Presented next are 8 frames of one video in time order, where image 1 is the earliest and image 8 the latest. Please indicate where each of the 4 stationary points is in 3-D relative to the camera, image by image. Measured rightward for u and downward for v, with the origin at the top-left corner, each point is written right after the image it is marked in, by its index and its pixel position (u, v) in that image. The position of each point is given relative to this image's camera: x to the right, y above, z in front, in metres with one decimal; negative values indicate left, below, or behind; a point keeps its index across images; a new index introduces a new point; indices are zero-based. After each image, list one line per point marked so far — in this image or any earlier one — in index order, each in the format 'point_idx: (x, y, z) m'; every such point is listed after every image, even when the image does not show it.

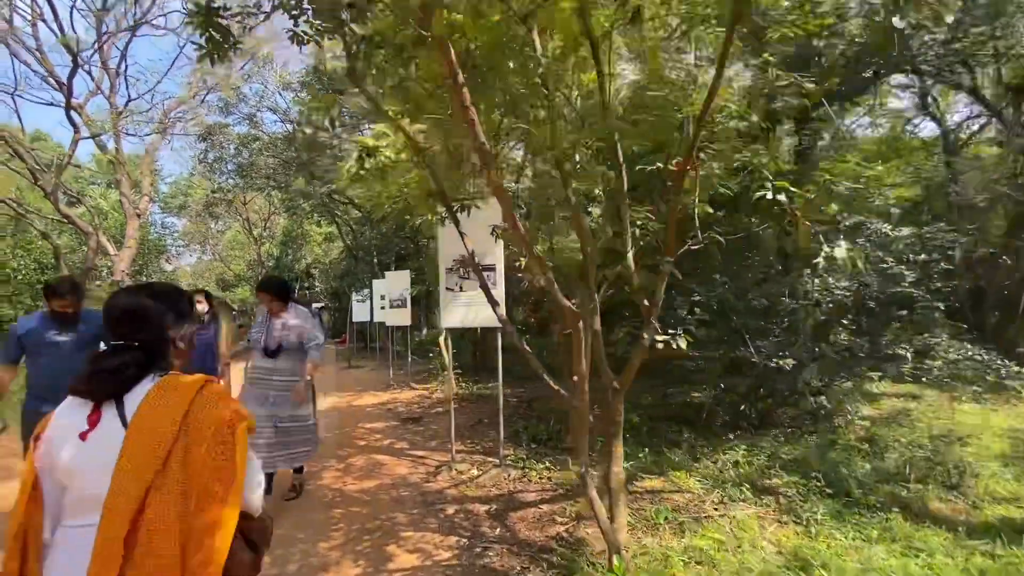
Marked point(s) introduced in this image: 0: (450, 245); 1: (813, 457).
0: (-0.9, +0.6, +7.1) m
1: (+4.2, -2.4, +6.7) m
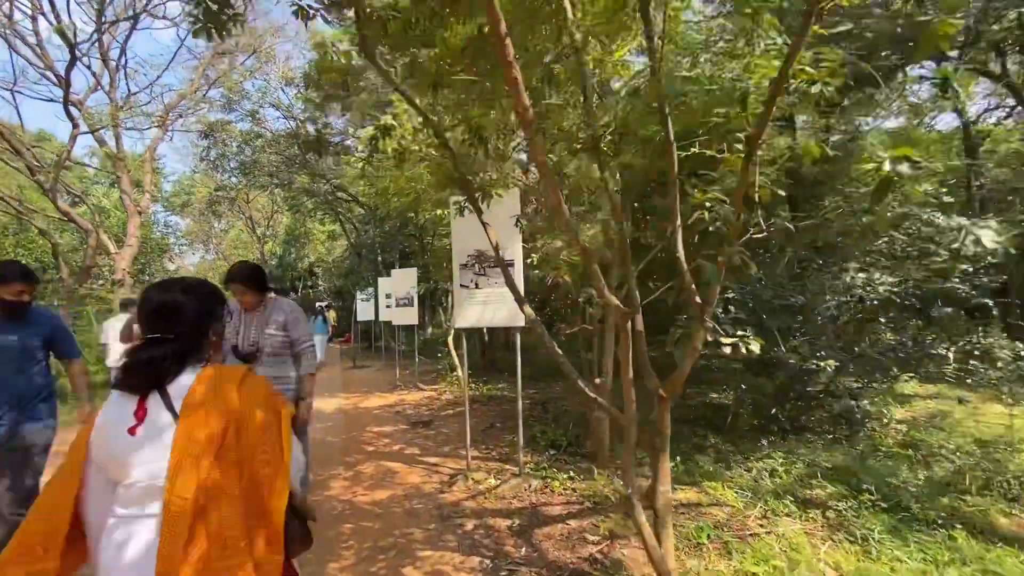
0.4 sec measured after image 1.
0: (-0.7, +0.7, +6.7) m
1: (+4.5, -2.3, +6.3) m
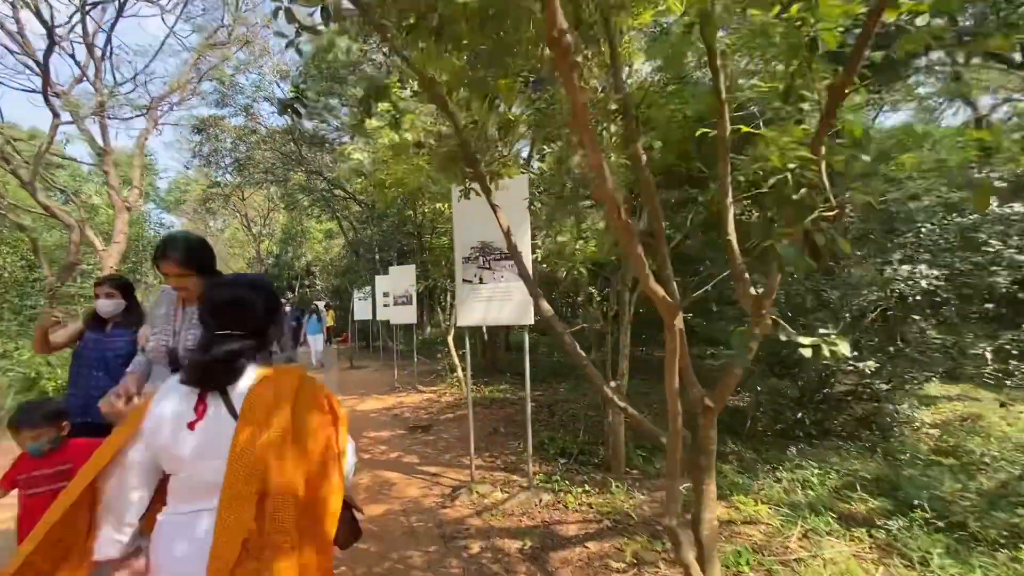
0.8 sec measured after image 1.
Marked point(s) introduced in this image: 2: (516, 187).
0: (-0.6, +0.7, +6.1) m
1: (+4.6, -2.2, +5.7) m
2: (0.0, +1.2, +5.9) m
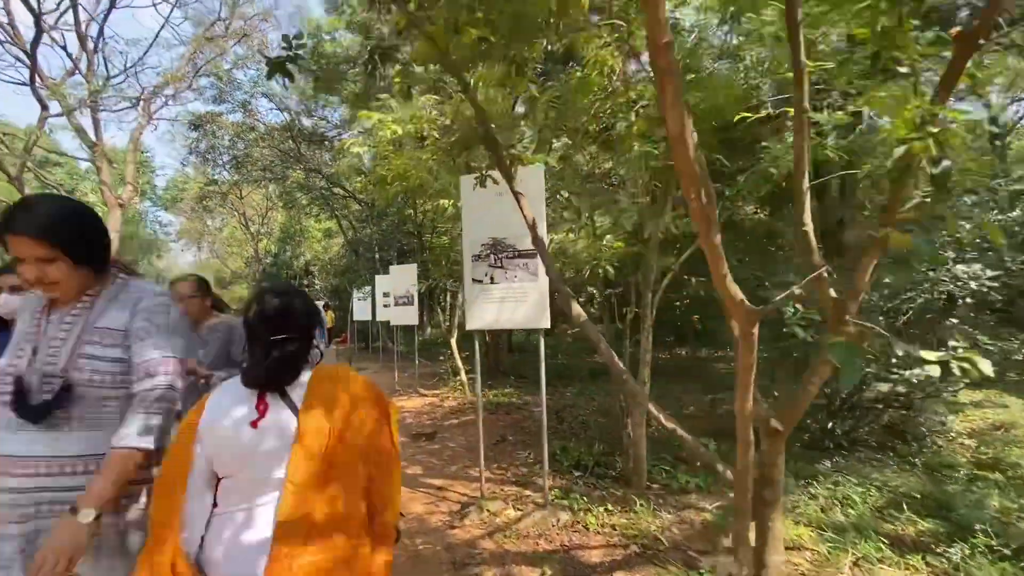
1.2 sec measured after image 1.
0: (-0.4, +0.7, +5.6) m
1: (+4.7, -2.3, +5.3) m
2: (+0.2, +1.2, +5.4) m
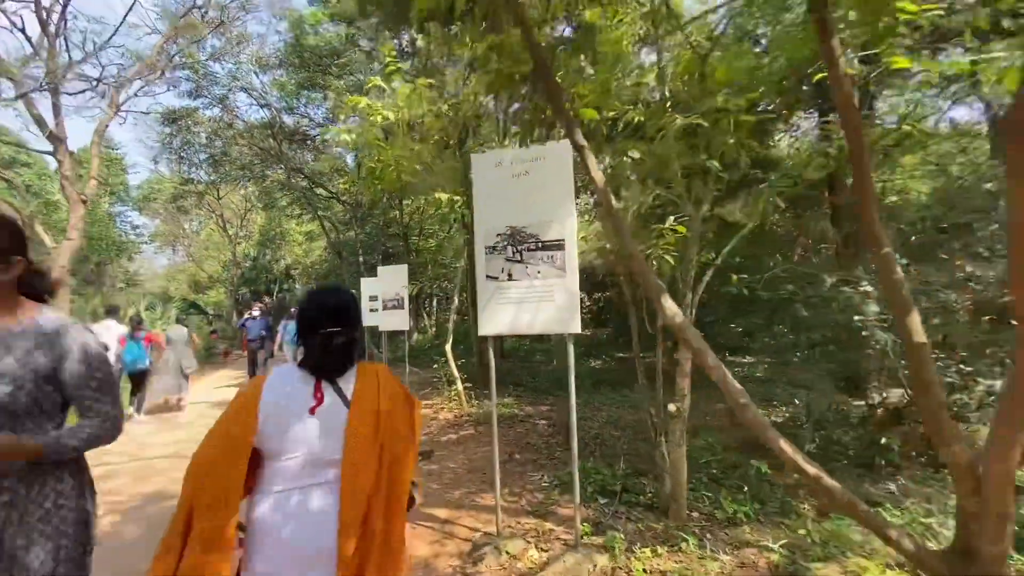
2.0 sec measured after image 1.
0: (-0.2, +0.7, +4.8) m
1: (+5.0, -2.2, +4.5) m
2: (+0.4, +1.3, +4.6) m
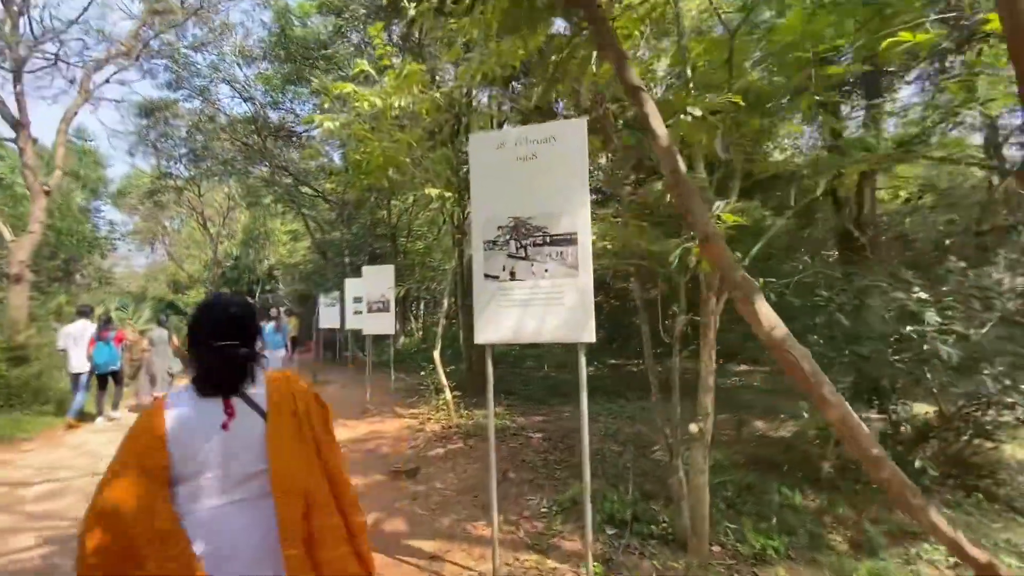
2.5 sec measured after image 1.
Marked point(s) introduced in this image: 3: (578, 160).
0: (-0.2, +0.7, +4.1) m
1: (+5.0, -2.3, +4.0) m
2: (+0.4, +1.3, +4.0) m
3: (+0.5, +1.0, +3.9) m
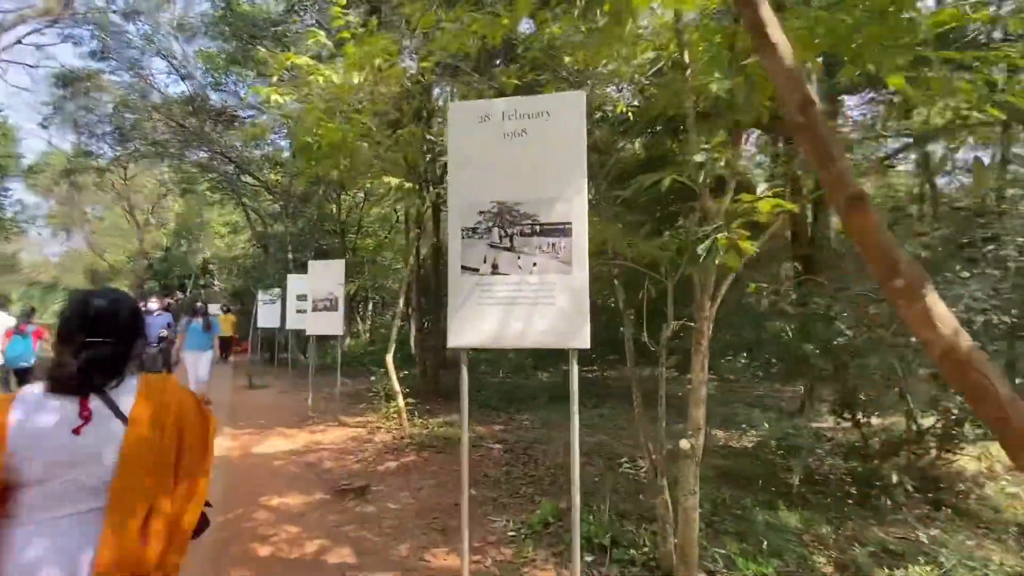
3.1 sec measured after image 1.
0: (-0.3, +0.8, +3.6) m
1: (+4.7, -2.4, +3.9) m
2: (+0.3, +1.3, +3.5) m
3: (+0.4, +1.1, +3.4) m
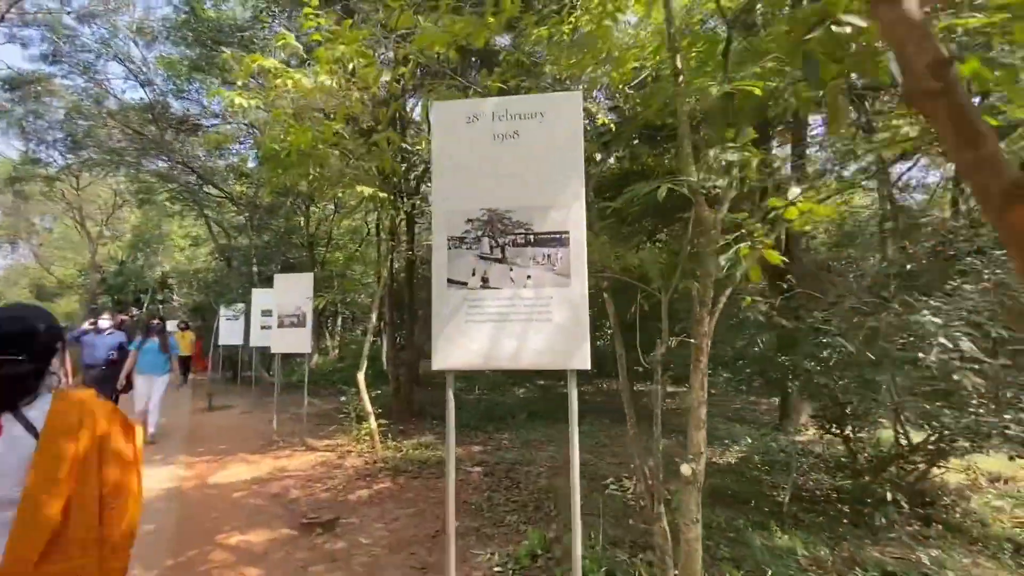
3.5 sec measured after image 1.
0: (-0.3, +0.7, +3.3) m
1: (+4.6, -2.5, +3.8) m
2: (+0.3, +1.2, +3.2) m
3: (+0.4, +1.0, +3.2) m
